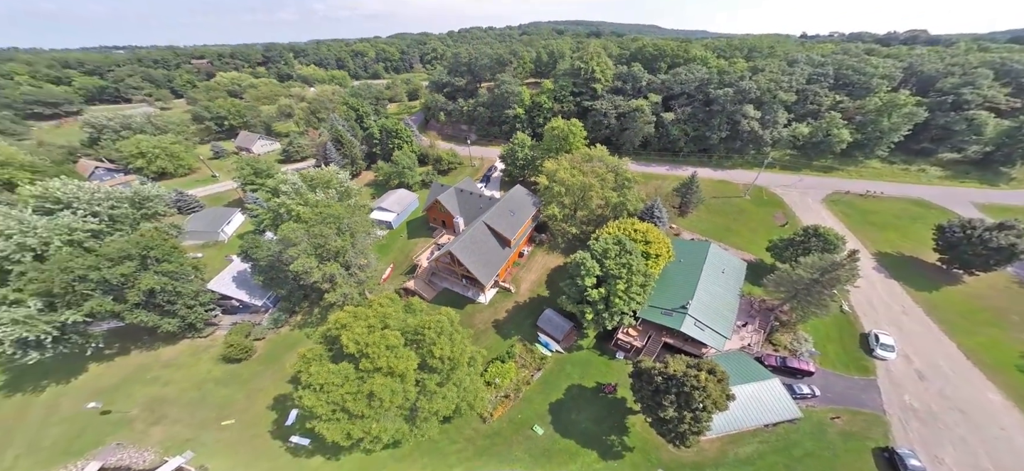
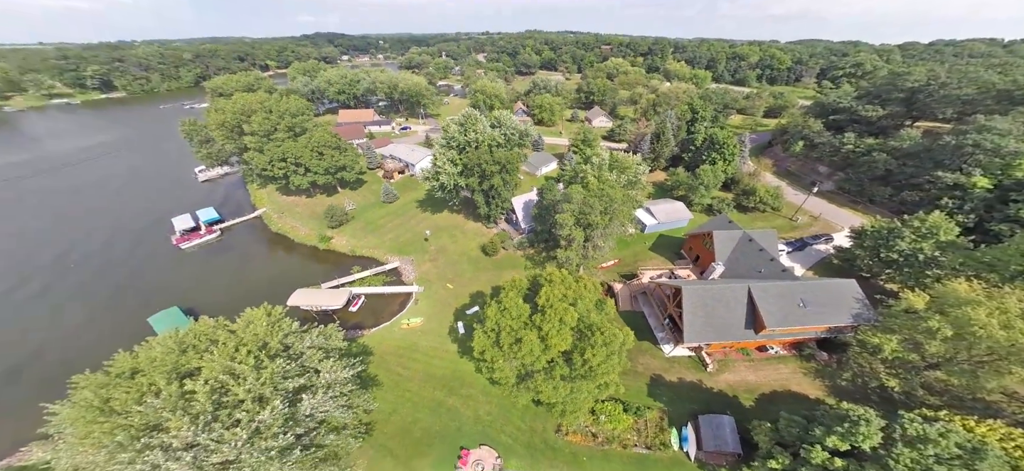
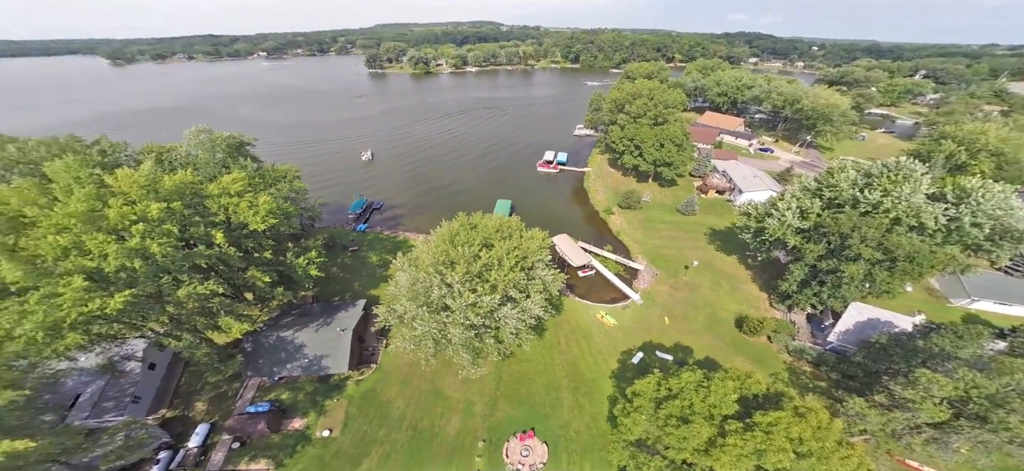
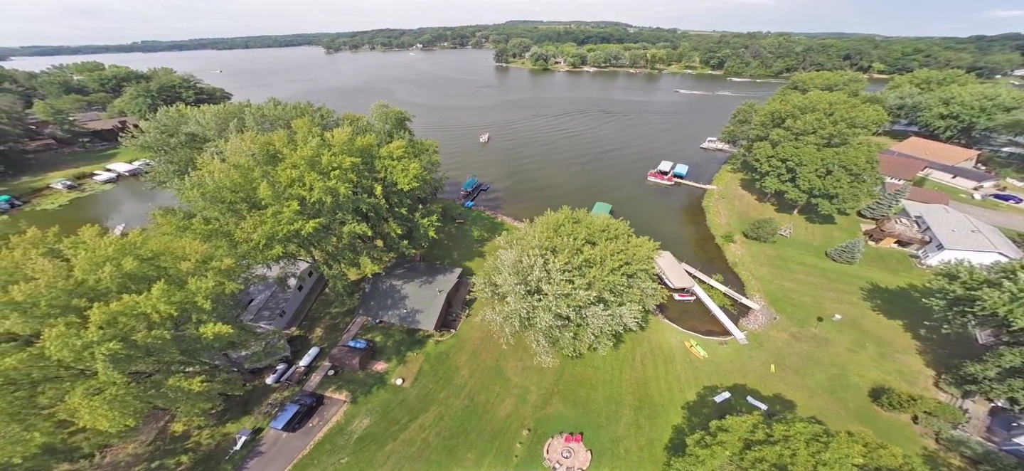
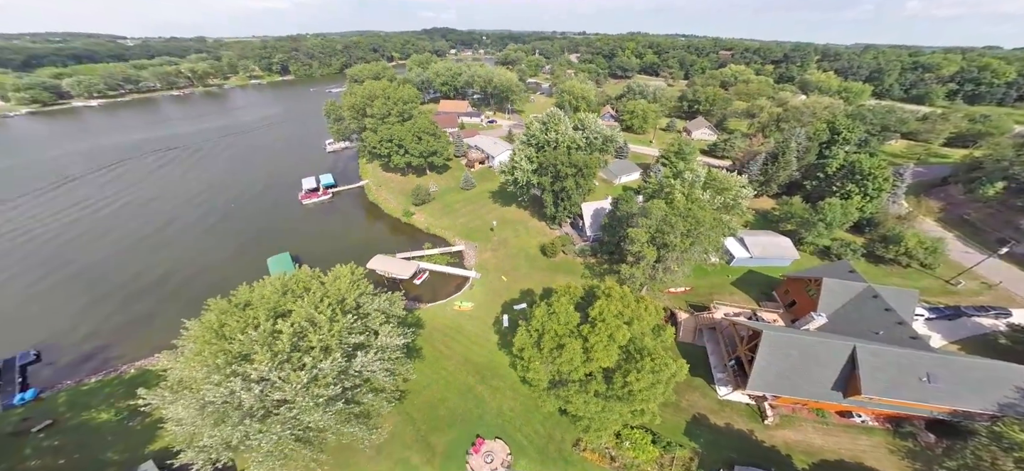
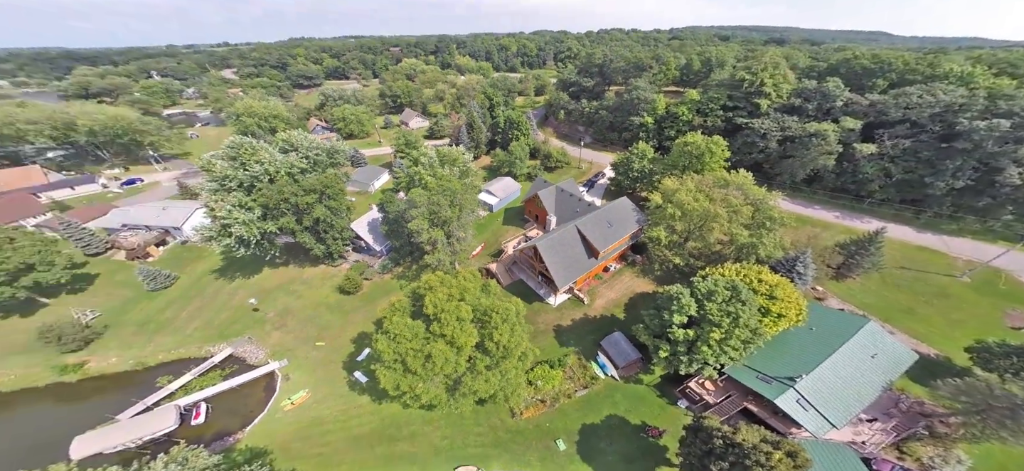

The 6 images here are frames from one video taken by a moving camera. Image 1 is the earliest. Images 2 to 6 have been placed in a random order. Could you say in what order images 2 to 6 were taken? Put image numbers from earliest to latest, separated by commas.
6, 2, 5, 3, 4
